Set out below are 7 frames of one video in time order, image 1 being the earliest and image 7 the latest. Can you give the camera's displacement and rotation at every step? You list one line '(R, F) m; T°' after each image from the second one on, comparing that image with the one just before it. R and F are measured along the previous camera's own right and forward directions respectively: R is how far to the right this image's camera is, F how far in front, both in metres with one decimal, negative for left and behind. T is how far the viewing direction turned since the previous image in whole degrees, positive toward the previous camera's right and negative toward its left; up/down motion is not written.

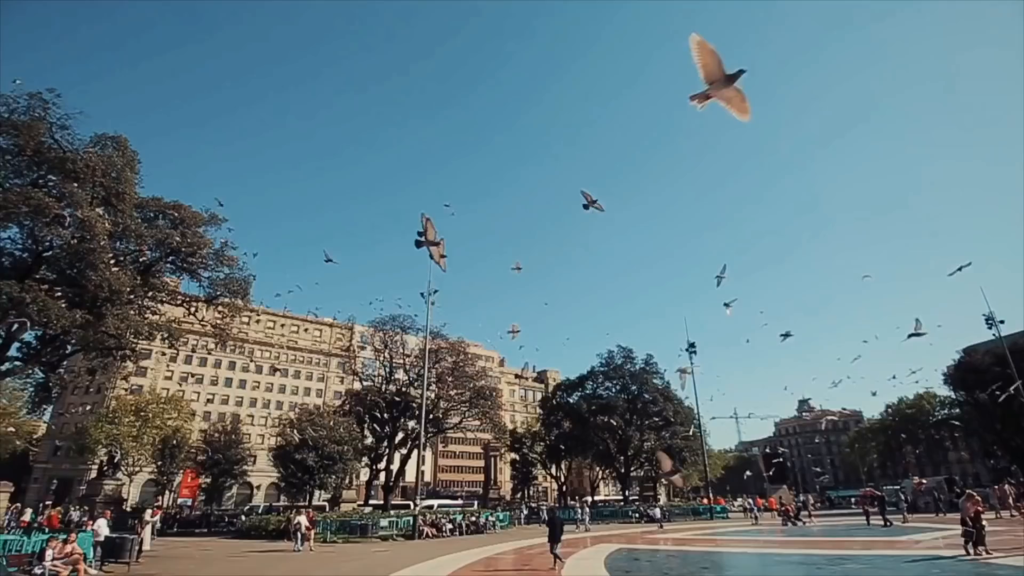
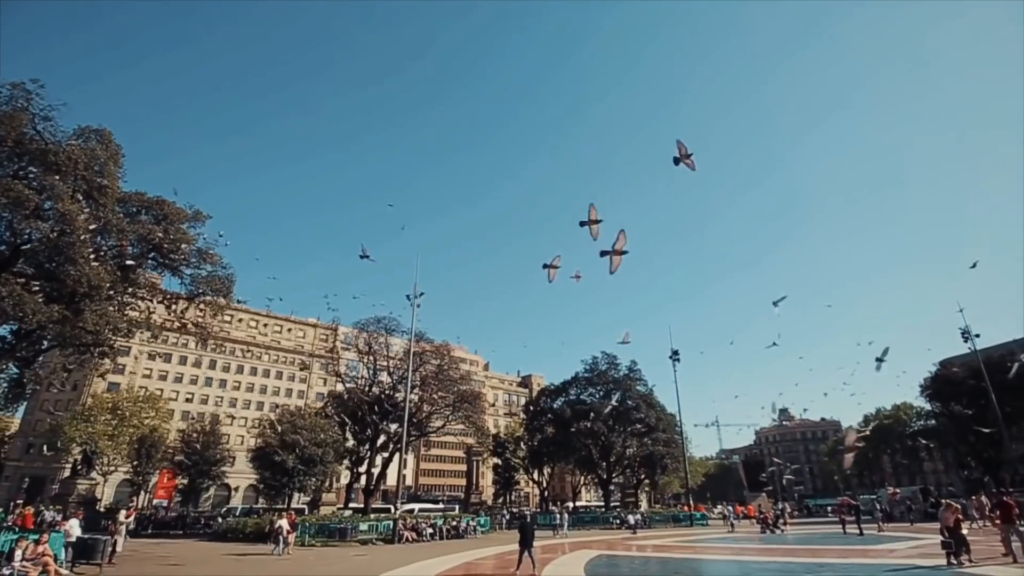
(-0.3, 0.0) m; +2°
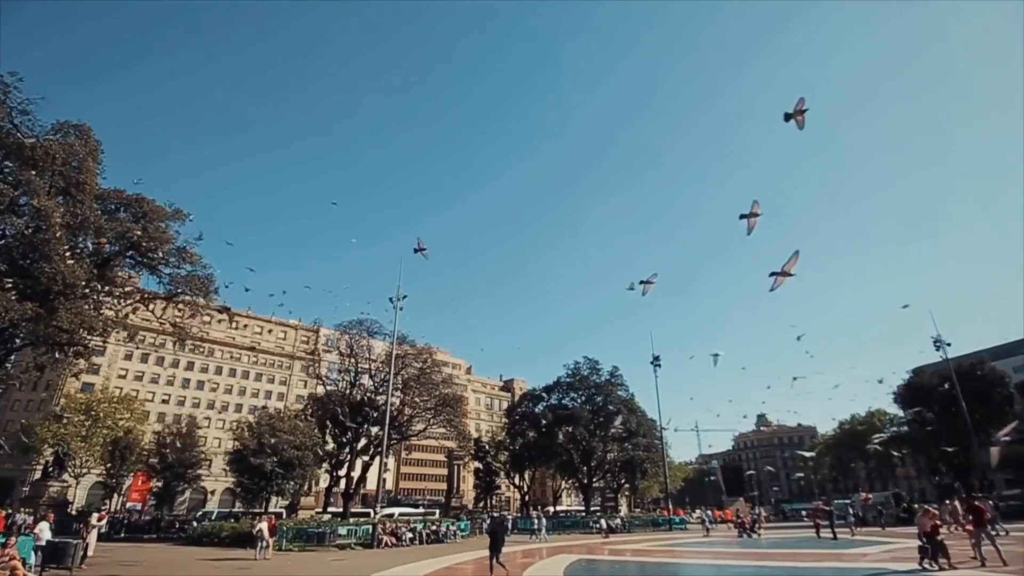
(-0.4, -0.1) m; +2°
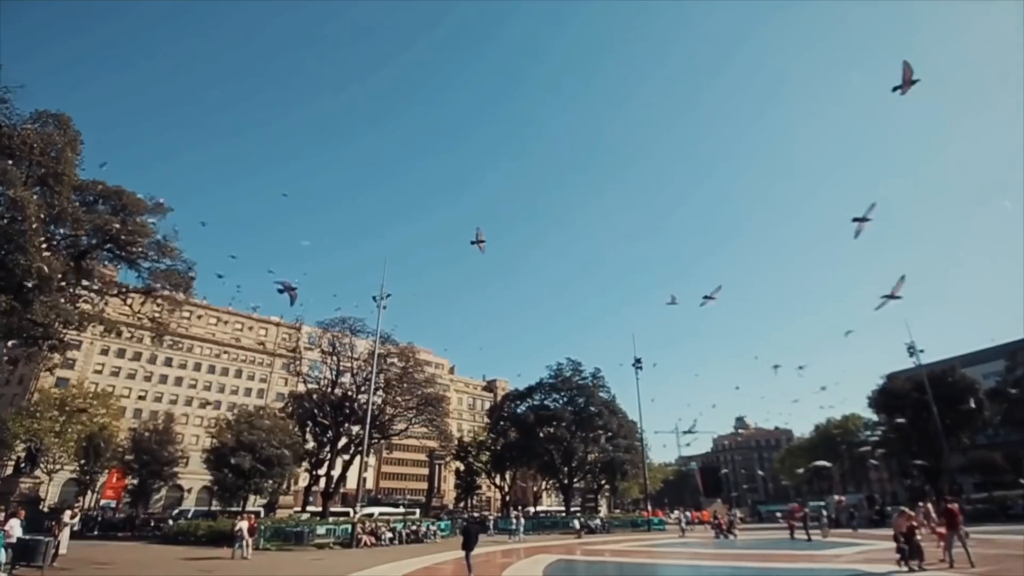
(-0.4, -0.1) m; +2°
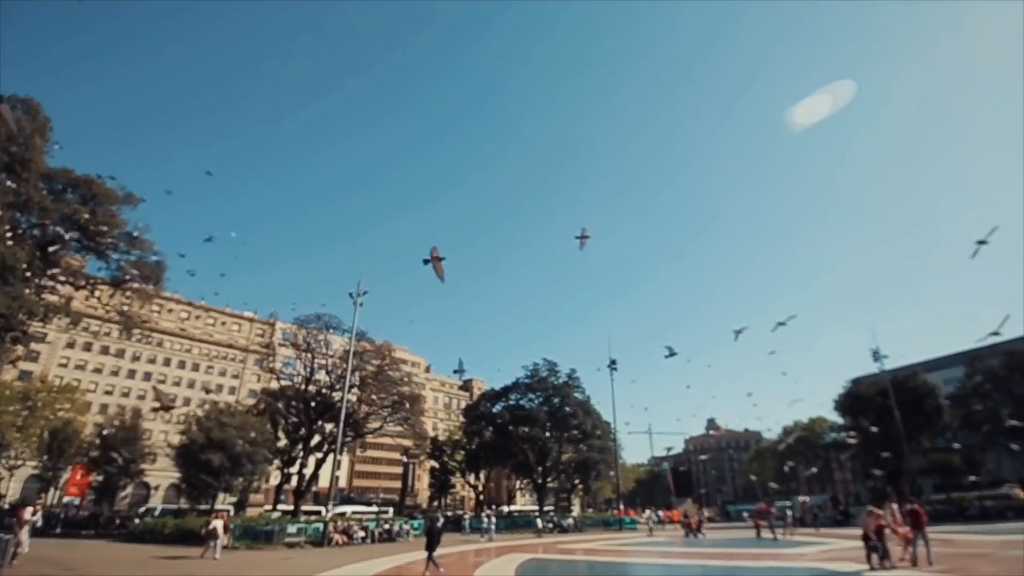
(-0.6, -0.1) m; +3°
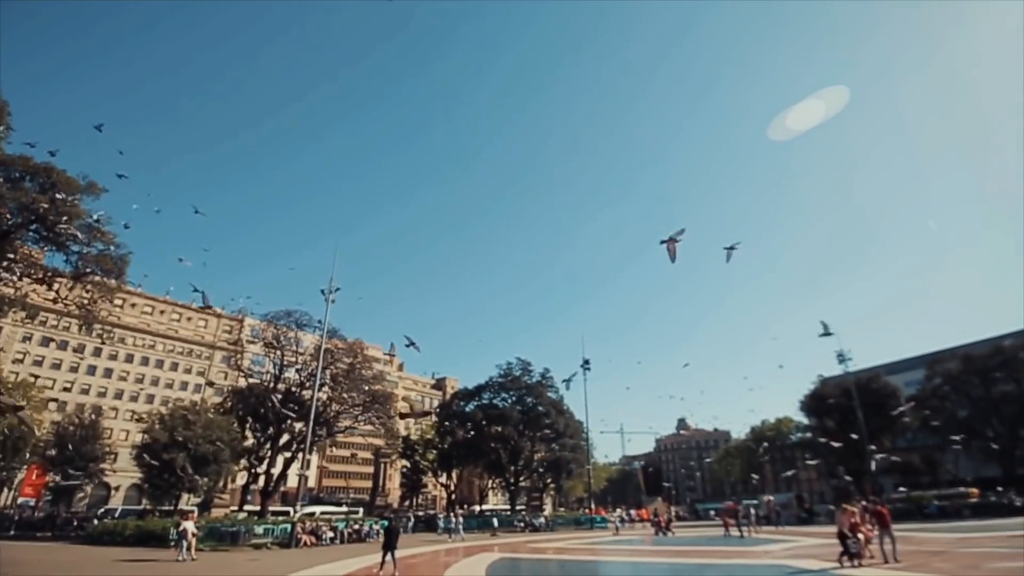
(-0.6, +0.1) m; +3°
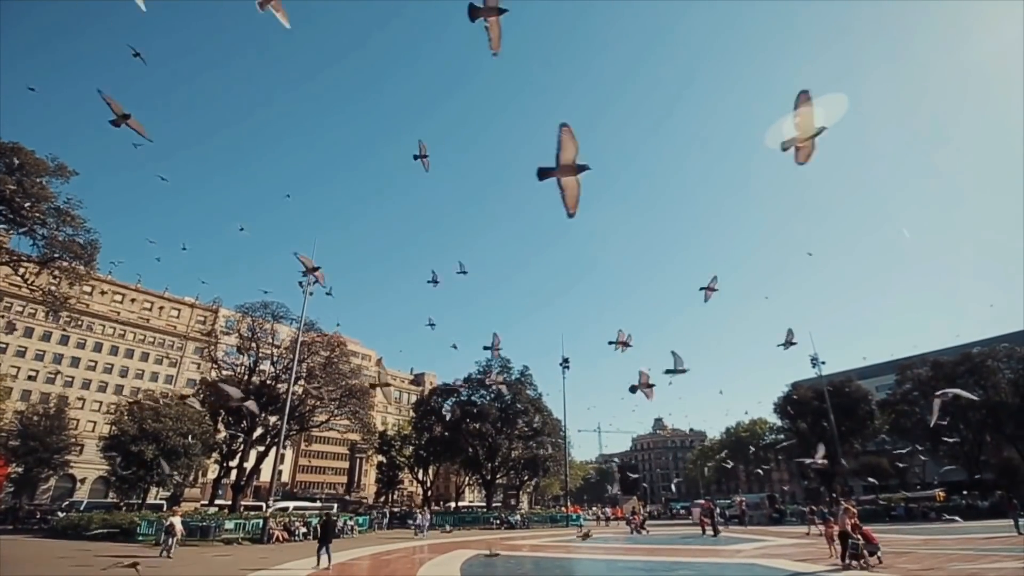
(-0.5, +0.2) m; +2°
